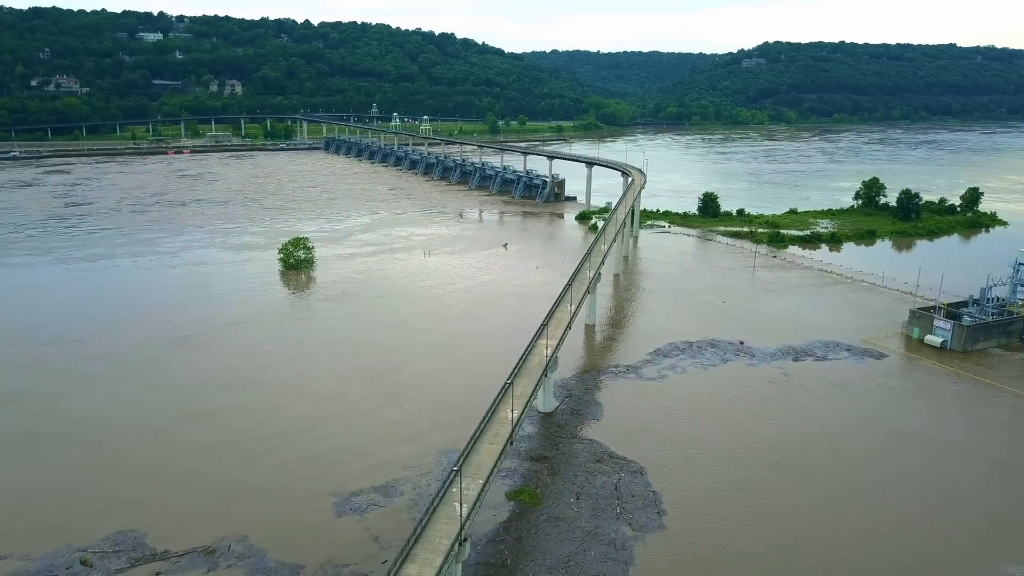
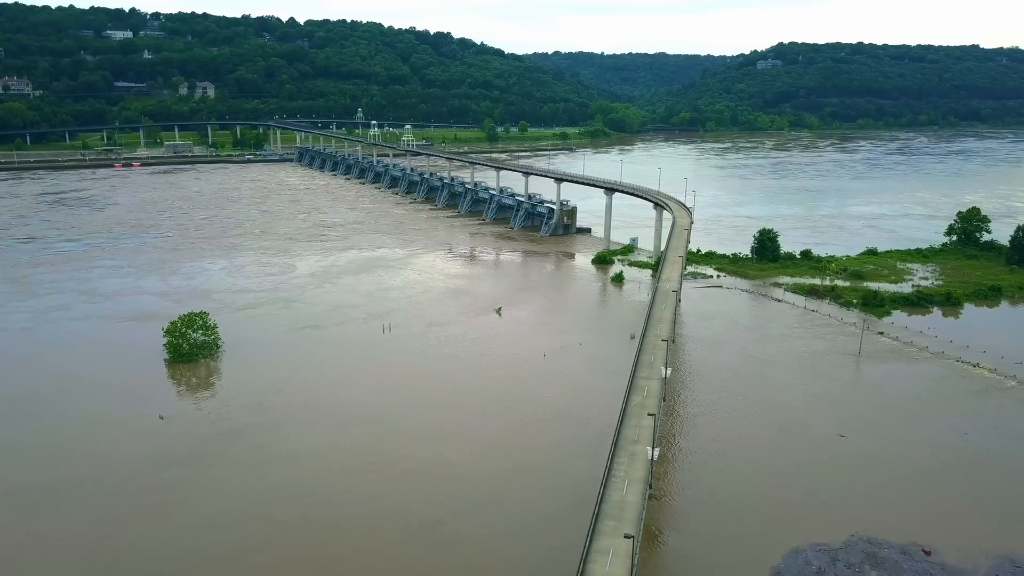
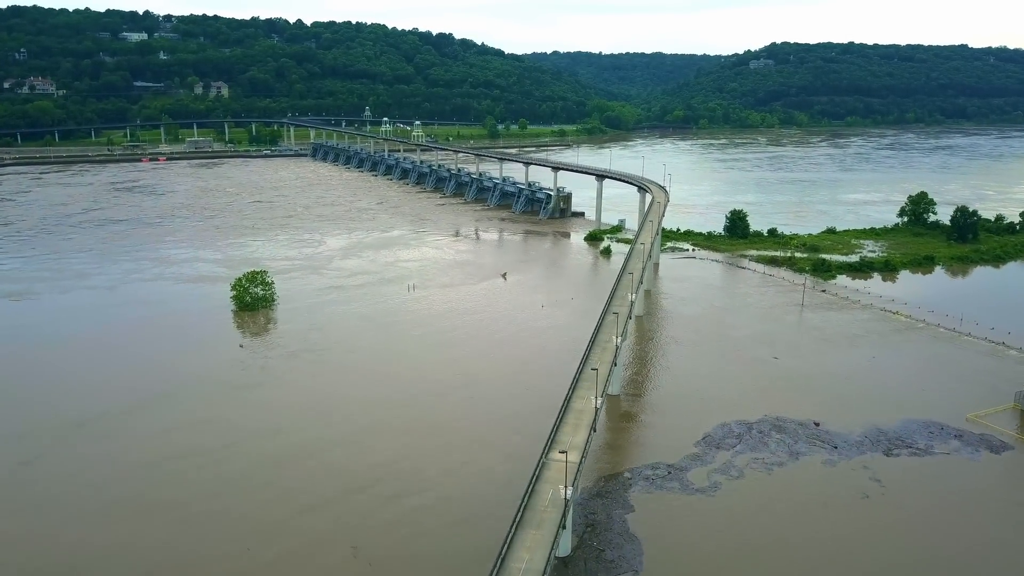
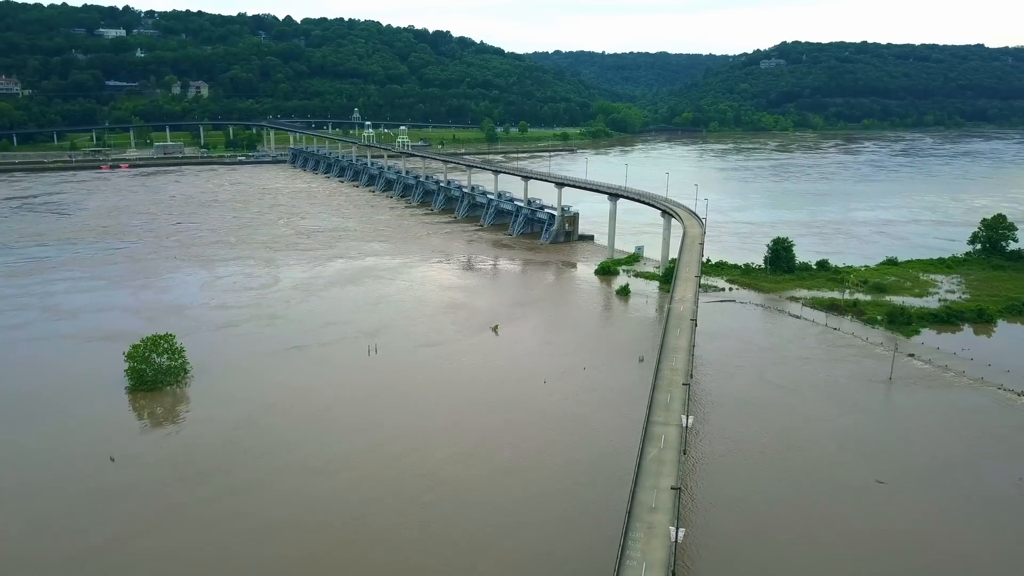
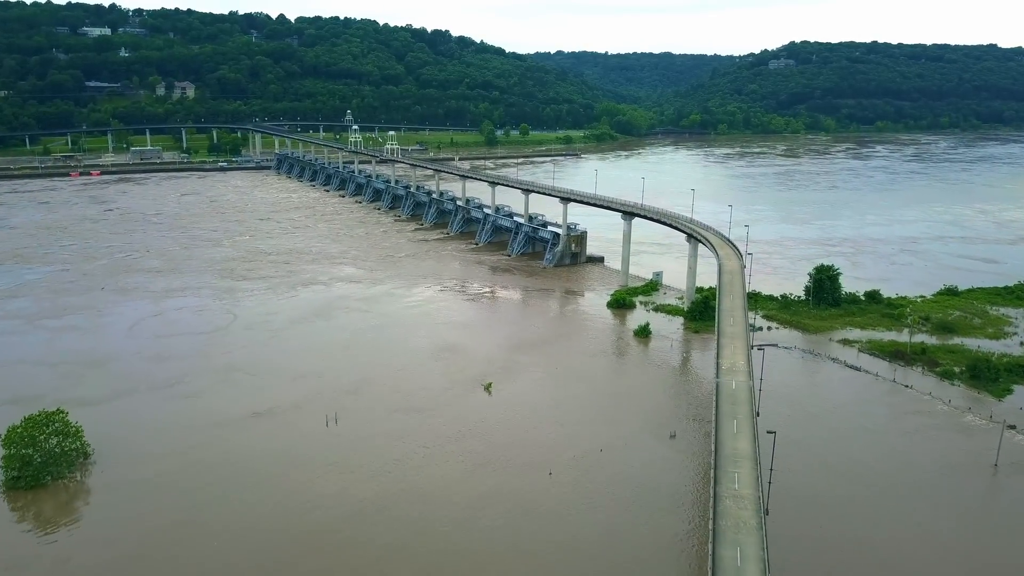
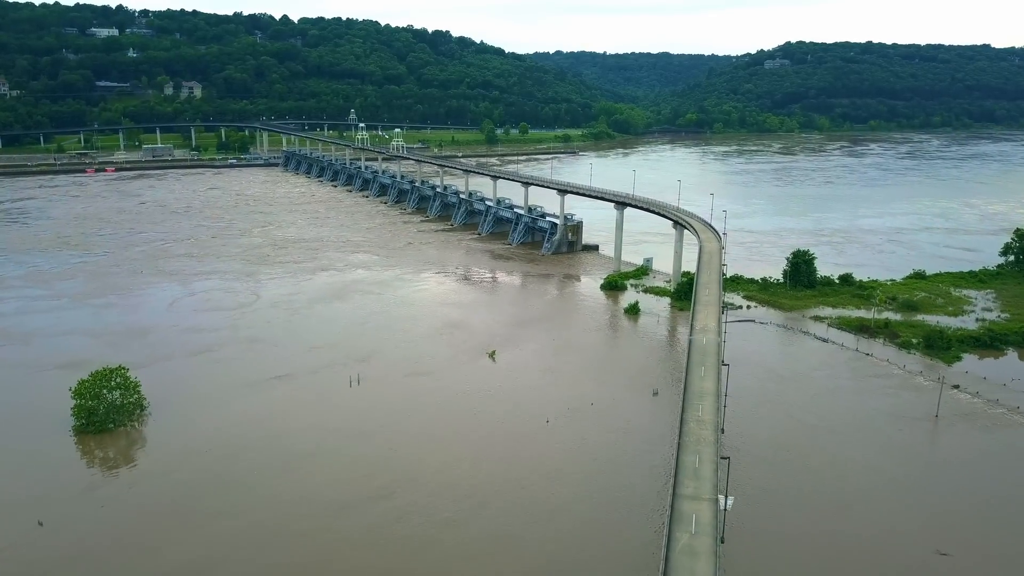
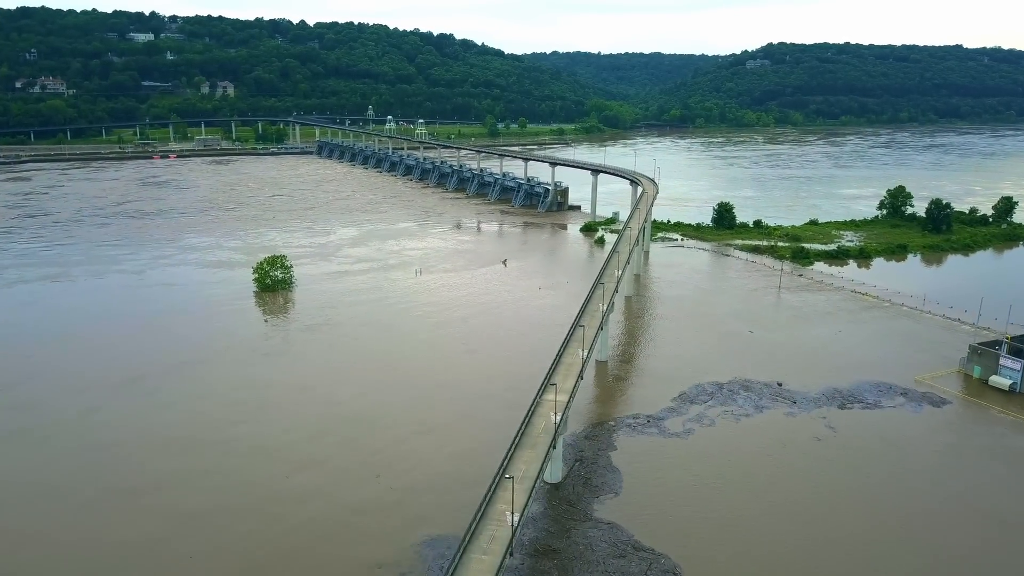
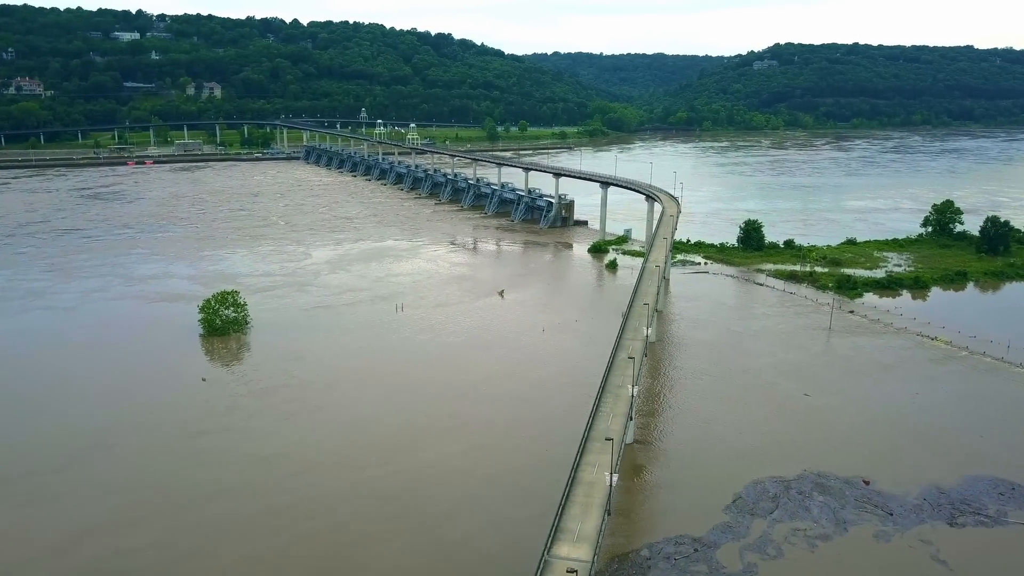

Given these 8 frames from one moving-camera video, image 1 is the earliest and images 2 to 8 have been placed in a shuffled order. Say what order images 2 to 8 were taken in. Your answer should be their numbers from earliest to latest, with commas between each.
7, 3, 8, 2, 4, 6, 5
